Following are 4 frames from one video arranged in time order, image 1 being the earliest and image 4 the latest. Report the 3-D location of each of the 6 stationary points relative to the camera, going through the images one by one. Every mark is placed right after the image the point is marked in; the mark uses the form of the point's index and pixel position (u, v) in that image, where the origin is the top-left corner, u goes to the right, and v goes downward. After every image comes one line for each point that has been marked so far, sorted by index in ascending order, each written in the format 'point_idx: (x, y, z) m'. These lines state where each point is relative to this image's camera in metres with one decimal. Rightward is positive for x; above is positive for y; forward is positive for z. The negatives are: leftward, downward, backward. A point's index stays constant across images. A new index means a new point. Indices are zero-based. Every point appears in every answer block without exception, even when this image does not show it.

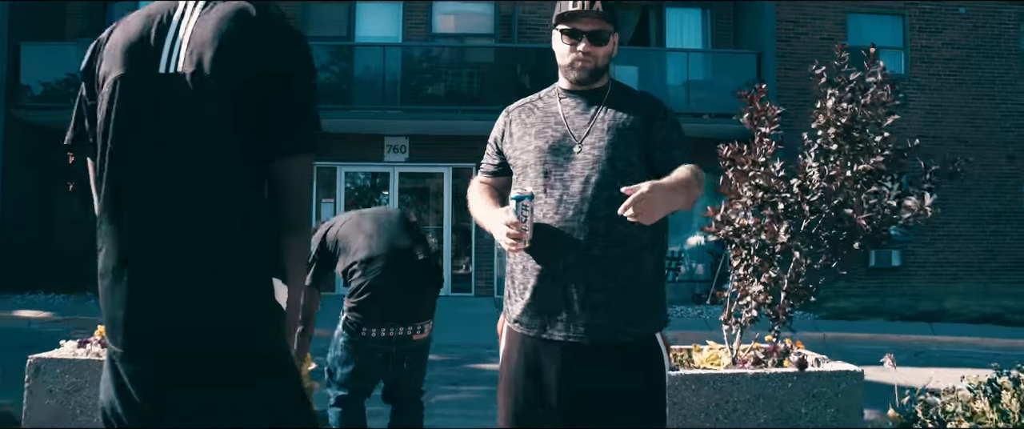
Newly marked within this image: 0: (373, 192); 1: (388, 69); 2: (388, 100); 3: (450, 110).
0: (-3.4, +0.6, +19.7) m
1: (-2.7, +3.2, +17.2) m
2: (-2.7, +2.5, +17.2) m
3: (-1.3, +2.3, +17.2) m
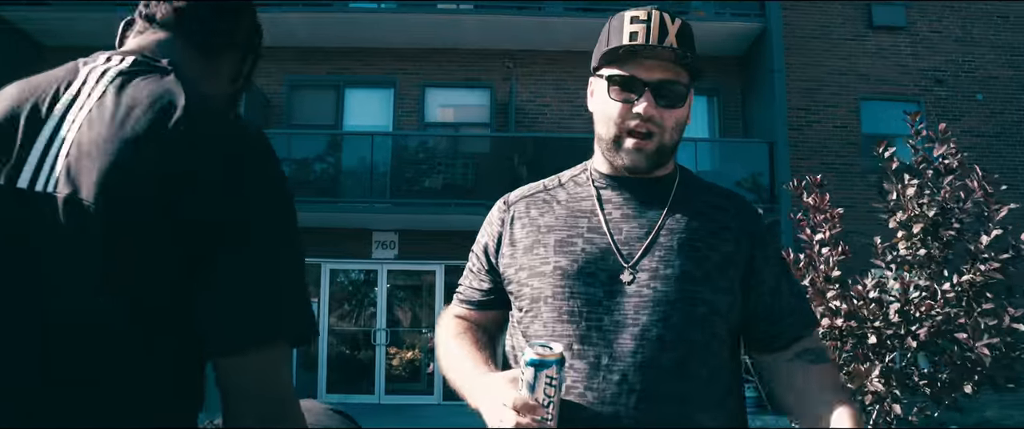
0: (-3.5, -1.7, +17.9) m
1: (-2.7, +1.1, +15.7) m
2: (-2.7, +0.4, +15.7) m
3: (-1.4, +0.2, +15.7) m
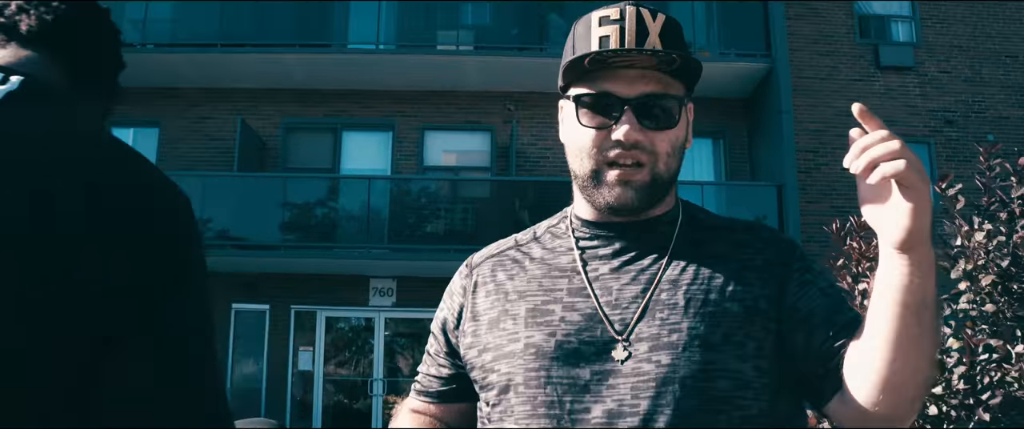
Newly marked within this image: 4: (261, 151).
0: (-3.4, -2.8, +17.3) m
1: (-2.8, +0.2, +15.2) m
2: (-2.8, -0.5, +15.1) m
3: (-1.4, -0.7, +15.1) m
4: (-5.1, +1.3, +15.6) m
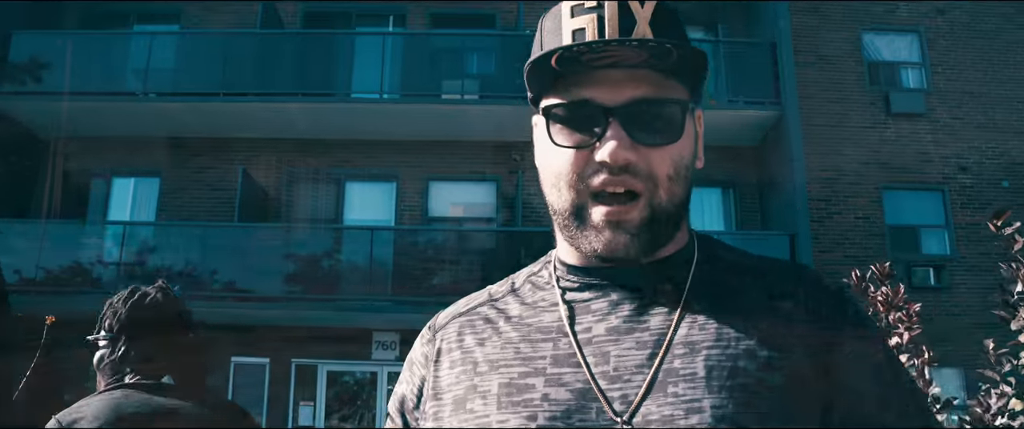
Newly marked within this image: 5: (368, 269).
0: (-3.3, -3.9, +16.7) m
1: (-2.7, -0.8, +14.8) m
2: (-2.7, -1.4, +14.7) m
3: (-1.3, -1.6, +14.6) m
4: (-5.0, +0.3, +15.3) m
5: (-2.8, -1.0, +14.8) m
